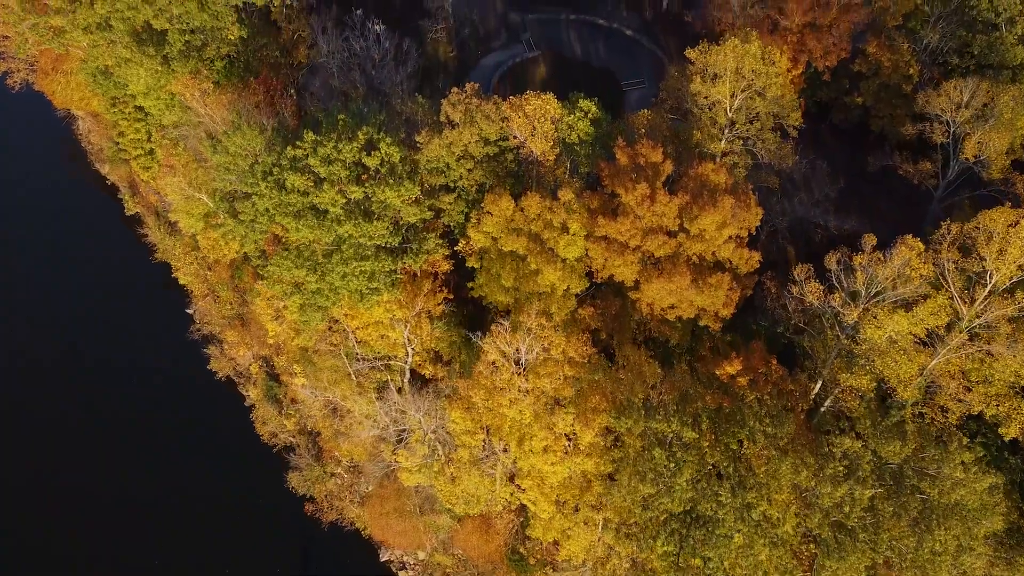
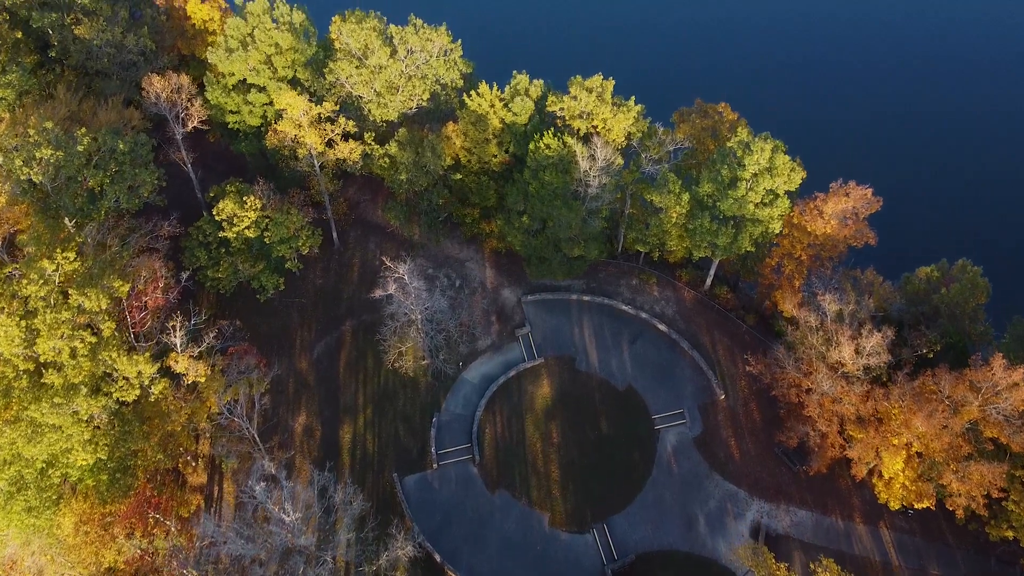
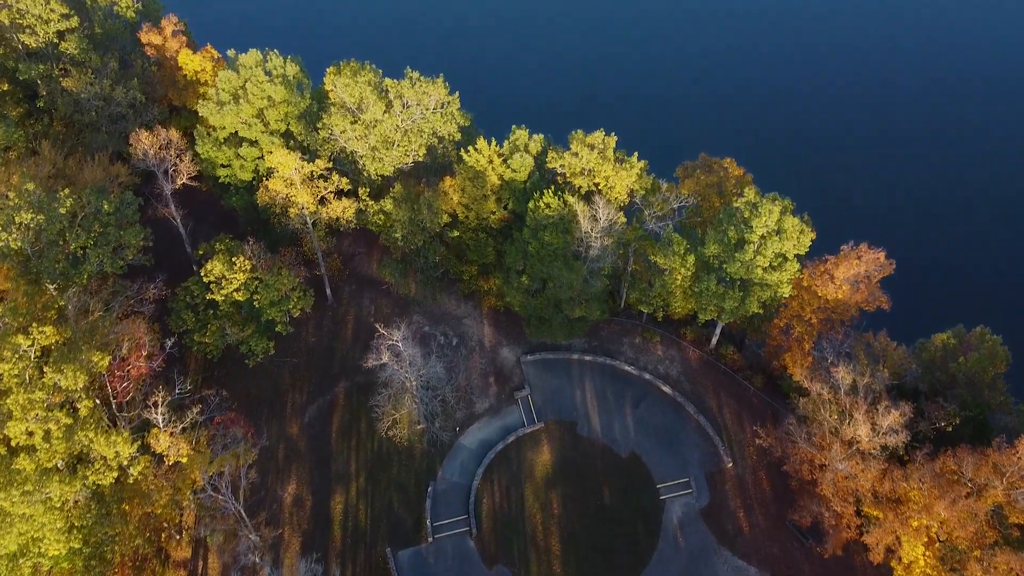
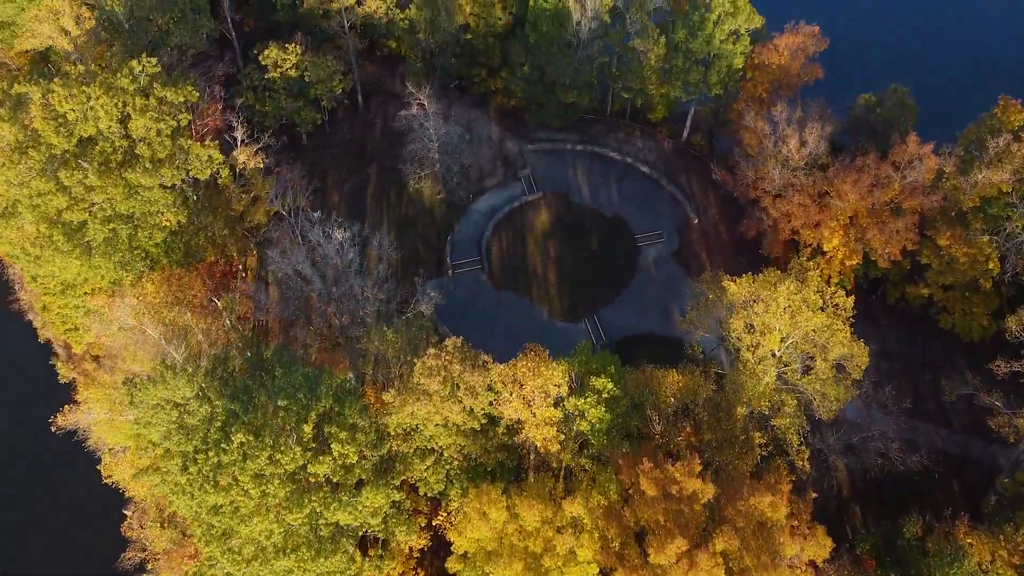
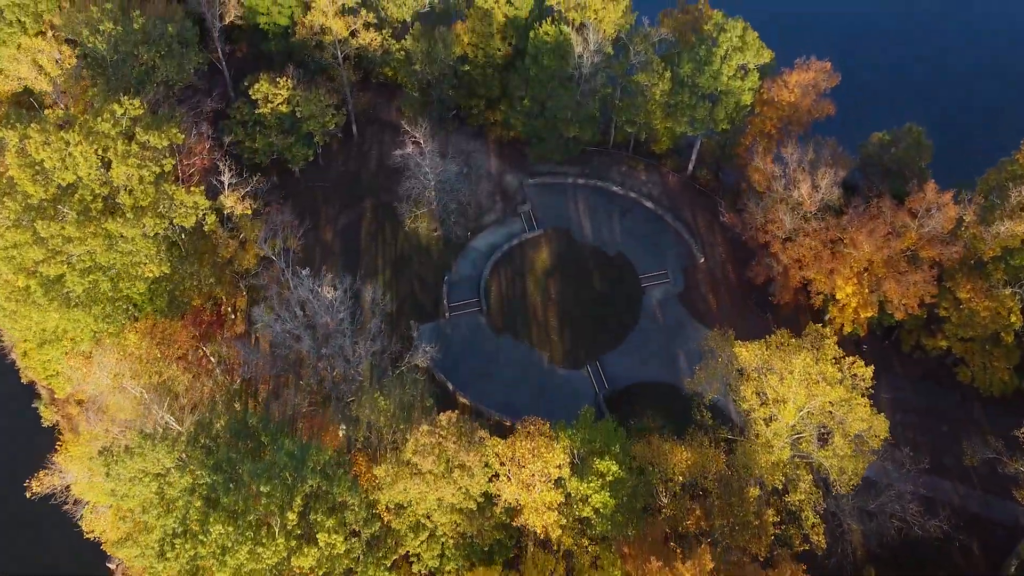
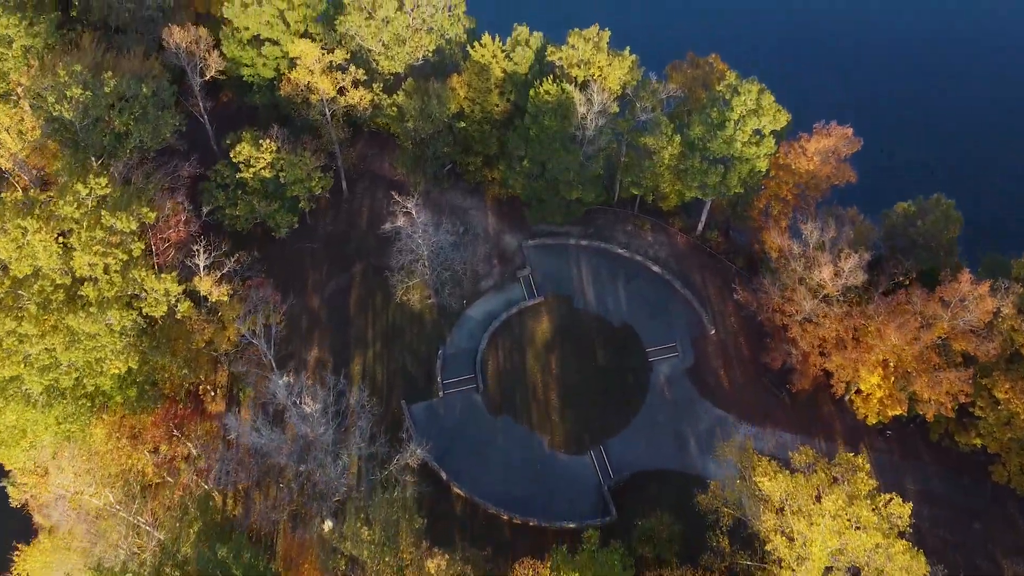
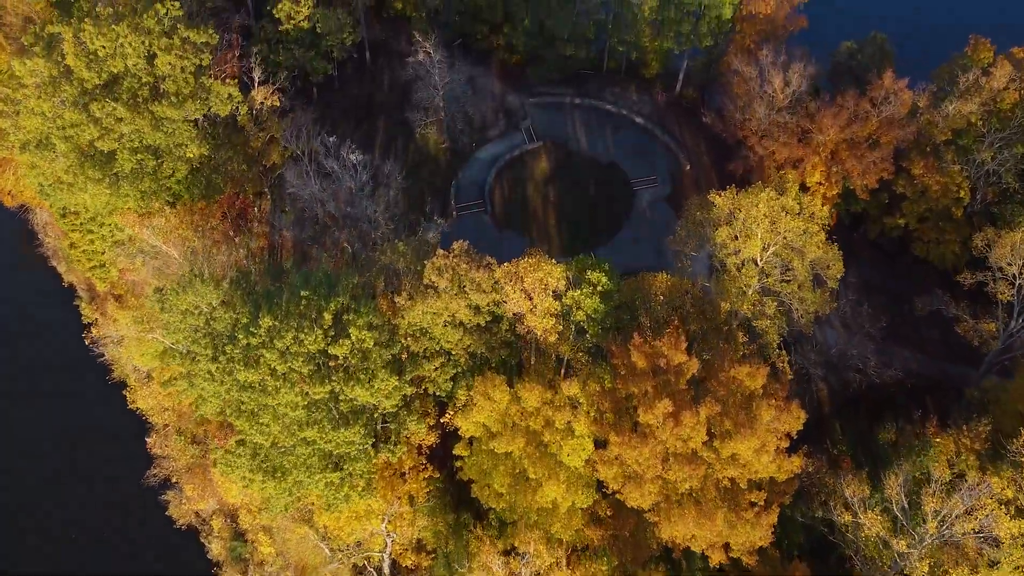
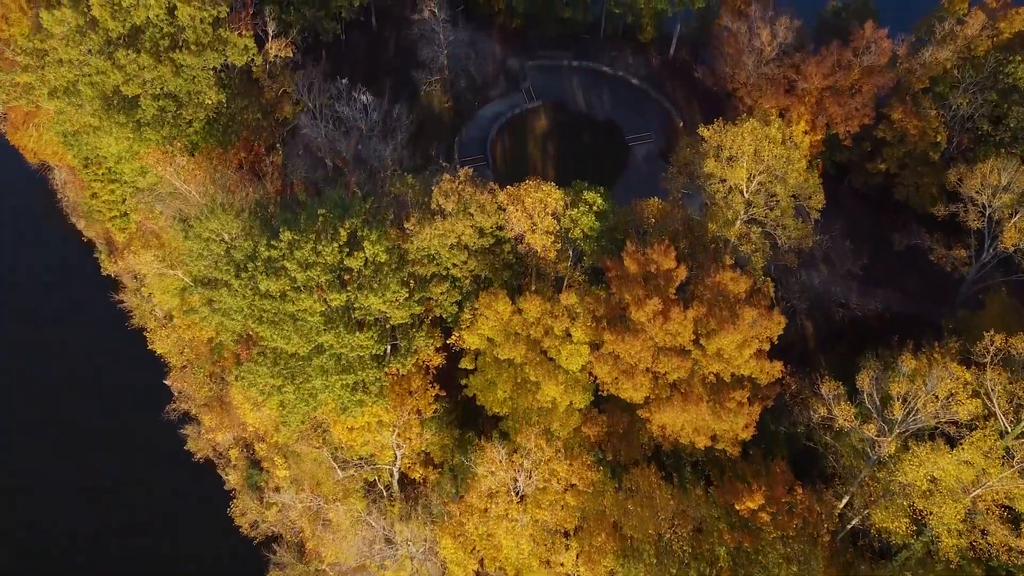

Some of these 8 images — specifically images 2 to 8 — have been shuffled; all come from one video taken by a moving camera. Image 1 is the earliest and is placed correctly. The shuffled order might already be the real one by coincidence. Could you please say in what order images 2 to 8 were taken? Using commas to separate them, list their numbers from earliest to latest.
8, 7, 4, 5, 6, 2, 3
